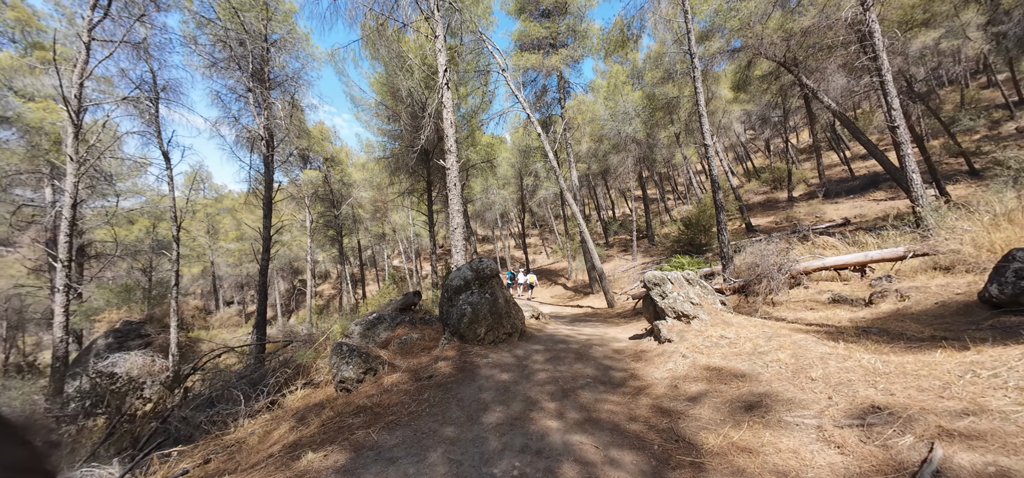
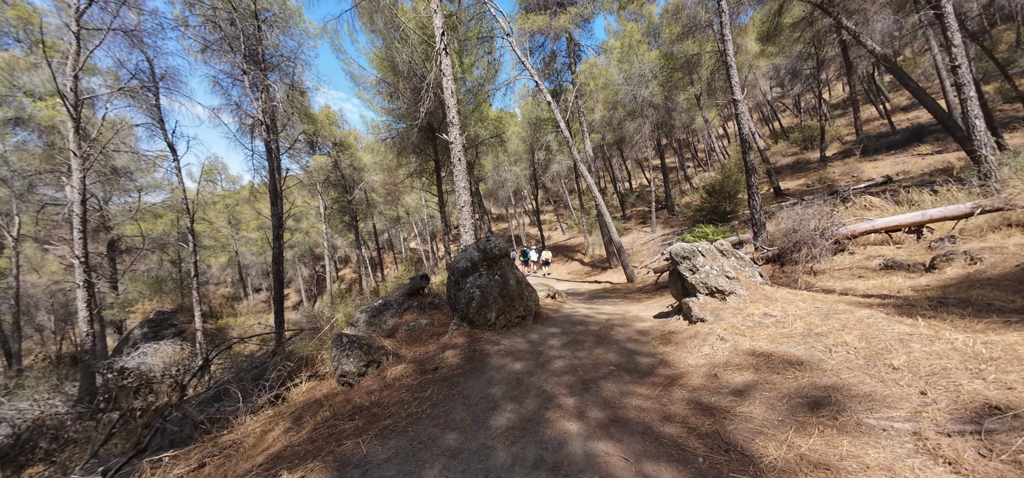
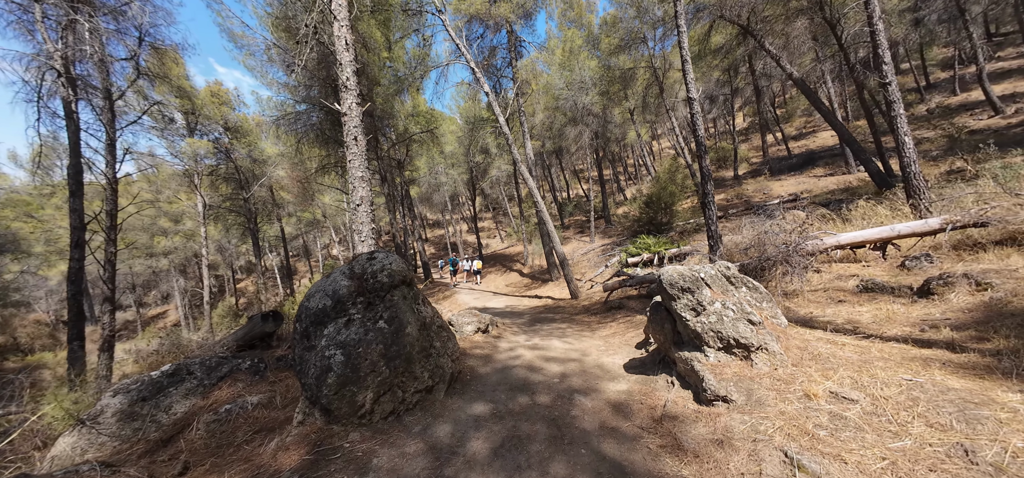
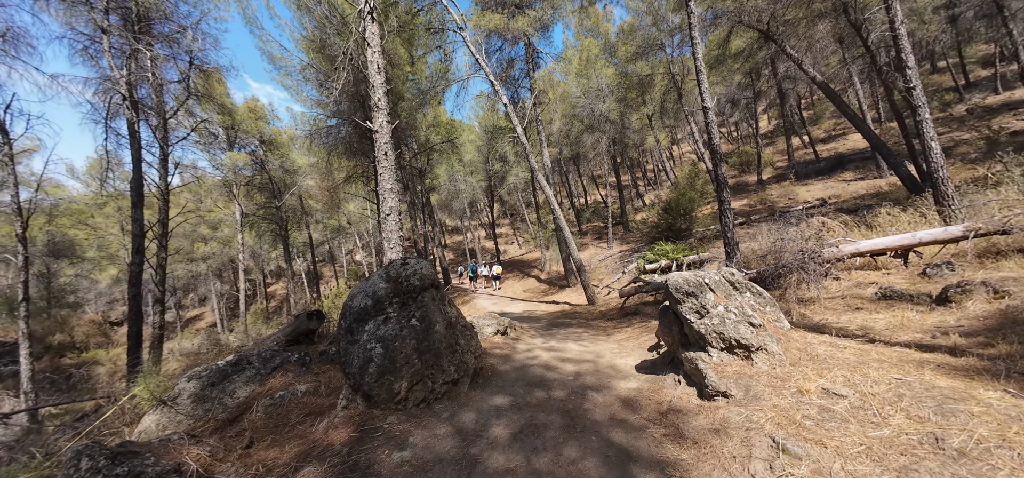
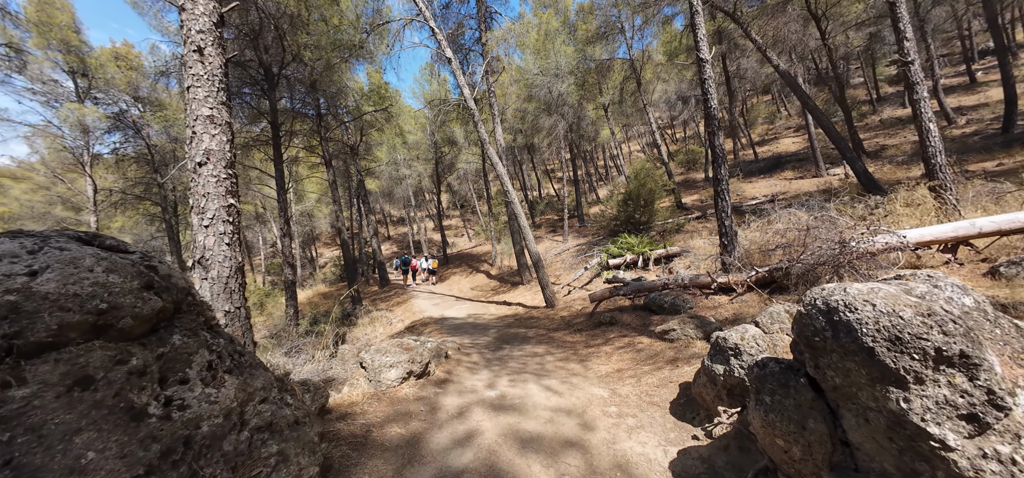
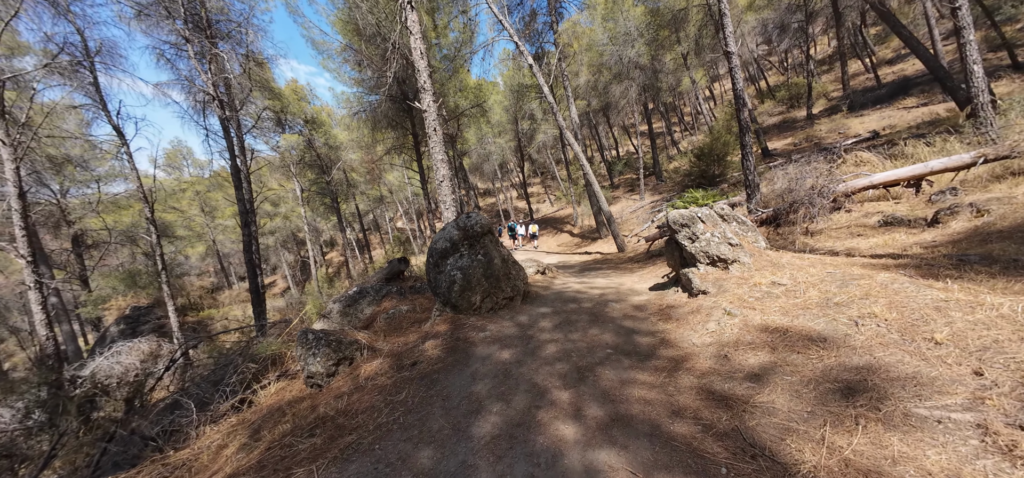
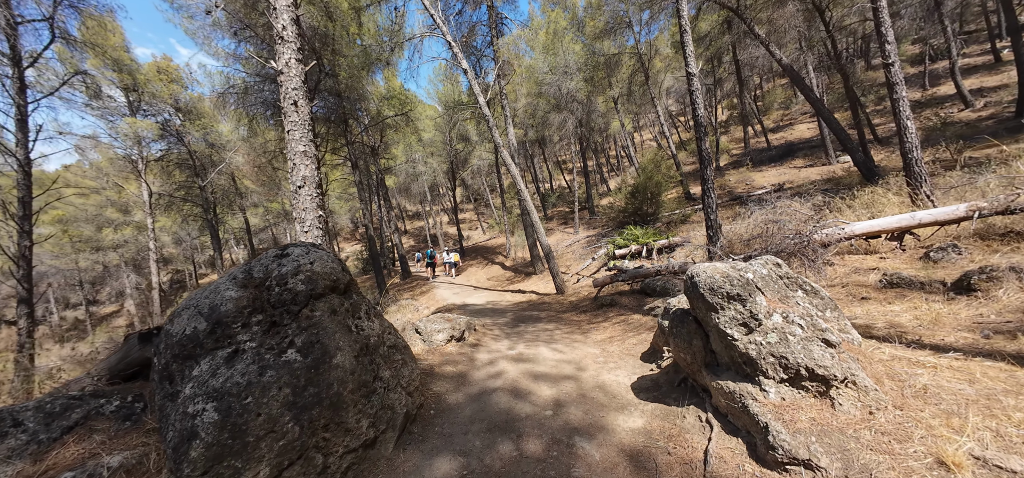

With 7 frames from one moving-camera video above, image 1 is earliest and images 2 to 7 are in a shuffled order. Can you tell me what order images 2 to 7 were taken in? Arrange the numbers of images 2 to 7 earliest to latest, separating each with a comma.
2, 6, 4, 3, 7, 5
